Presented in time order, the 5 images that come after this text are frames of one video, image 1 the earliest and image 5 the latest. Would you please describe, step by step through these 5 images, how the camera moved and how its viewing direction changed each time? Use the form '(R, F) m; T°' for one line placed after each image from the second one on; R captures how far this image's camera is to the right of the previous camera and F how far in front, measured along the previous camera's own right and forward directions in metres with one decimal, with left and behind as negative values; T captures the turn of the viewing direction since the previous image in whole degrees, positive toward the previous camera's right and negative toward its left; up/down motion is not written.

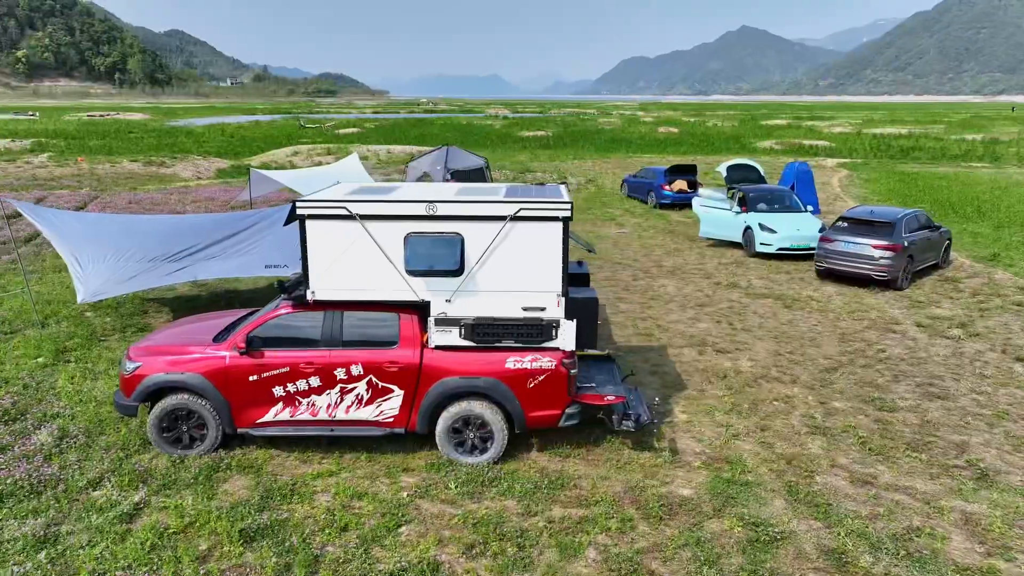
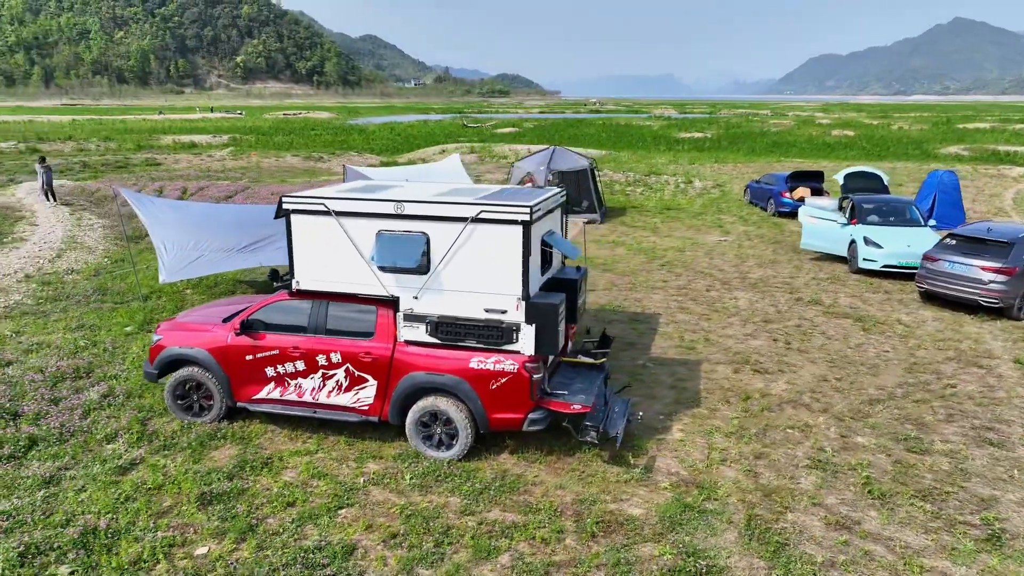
(+2.0, +0.2) m; -13°
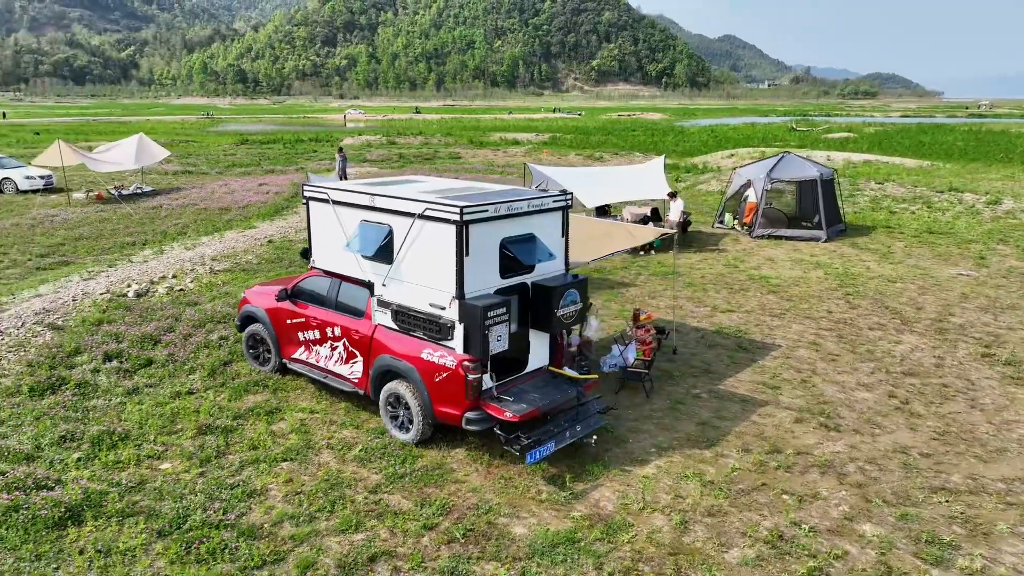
(+3.8, +0.9) m; -25°
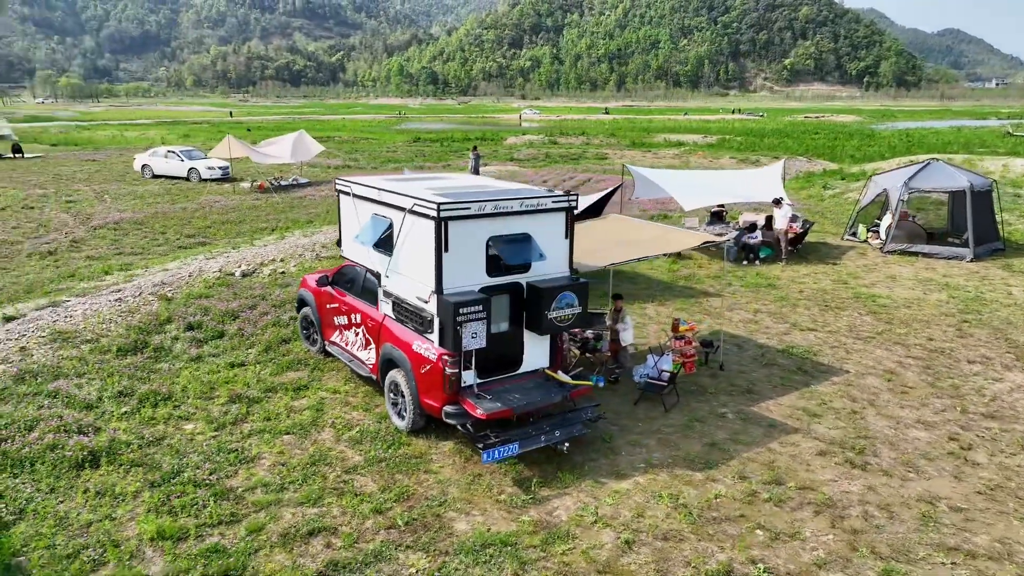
(+2.0, +0.2) m; -13°
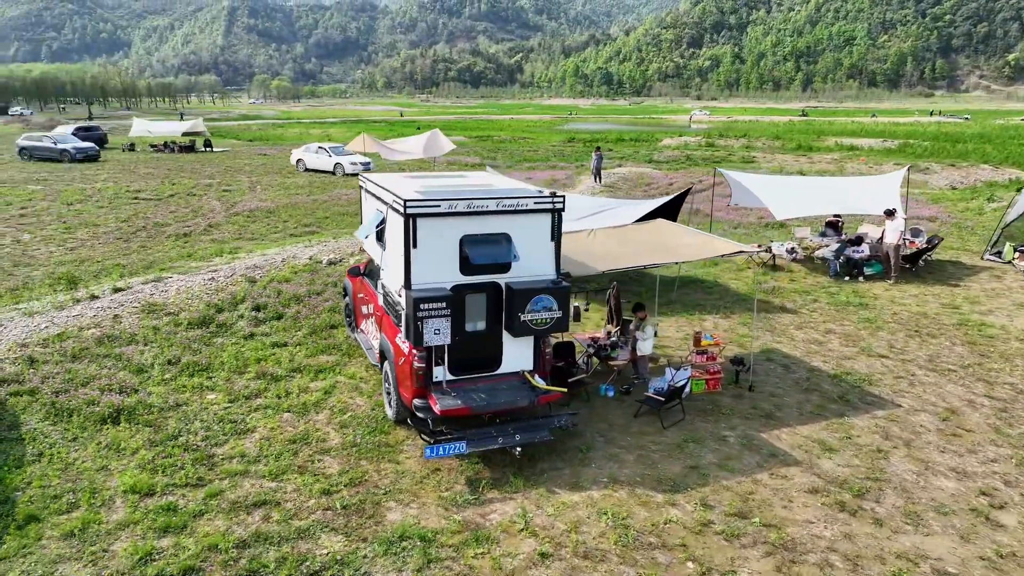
(+2.1, +0.3) m; -13°
